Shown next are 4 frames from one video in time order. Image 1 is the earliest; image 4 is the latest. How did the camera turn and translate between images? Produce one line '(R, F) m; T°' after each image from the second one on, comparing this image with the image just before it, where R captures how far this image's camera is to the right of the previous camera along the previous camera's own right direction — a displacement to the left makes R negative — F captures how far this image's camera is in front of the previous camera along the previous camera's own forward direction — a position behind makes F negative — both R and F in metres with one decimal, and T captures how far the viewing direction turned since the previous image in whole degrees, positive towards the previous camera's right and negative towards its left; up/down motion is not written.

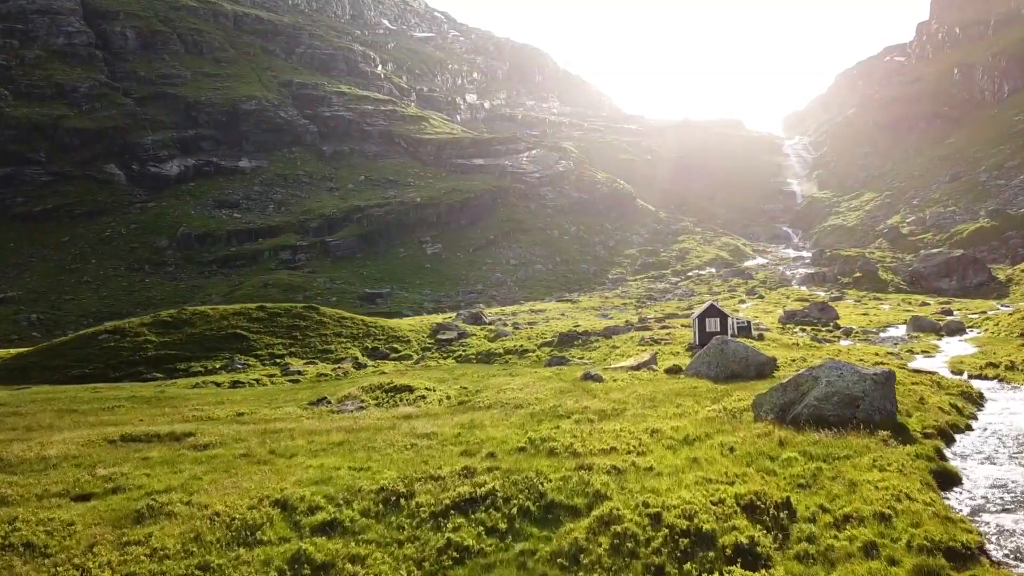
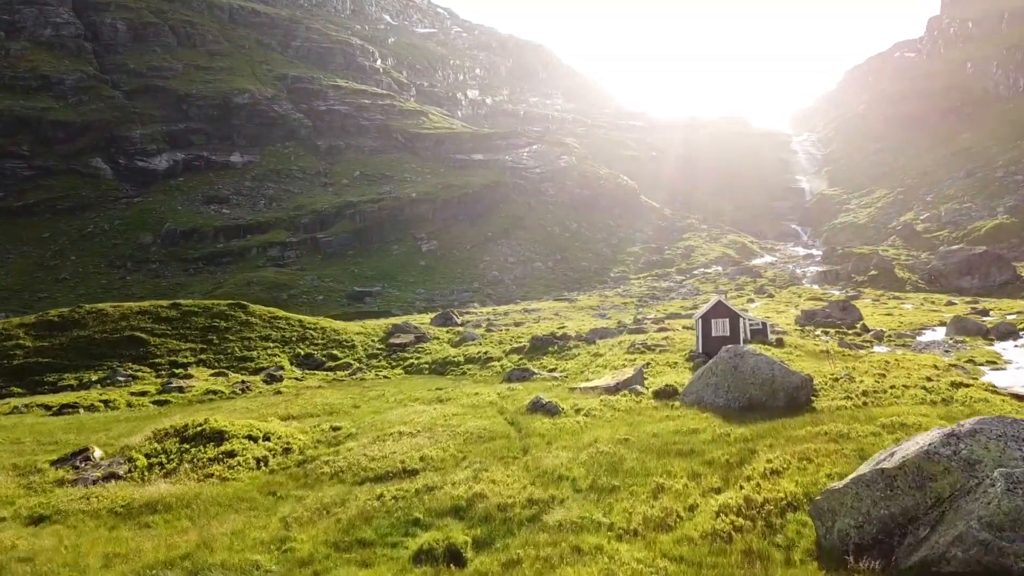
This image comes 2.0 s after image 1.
(+2.7, +10.5) m; 0°
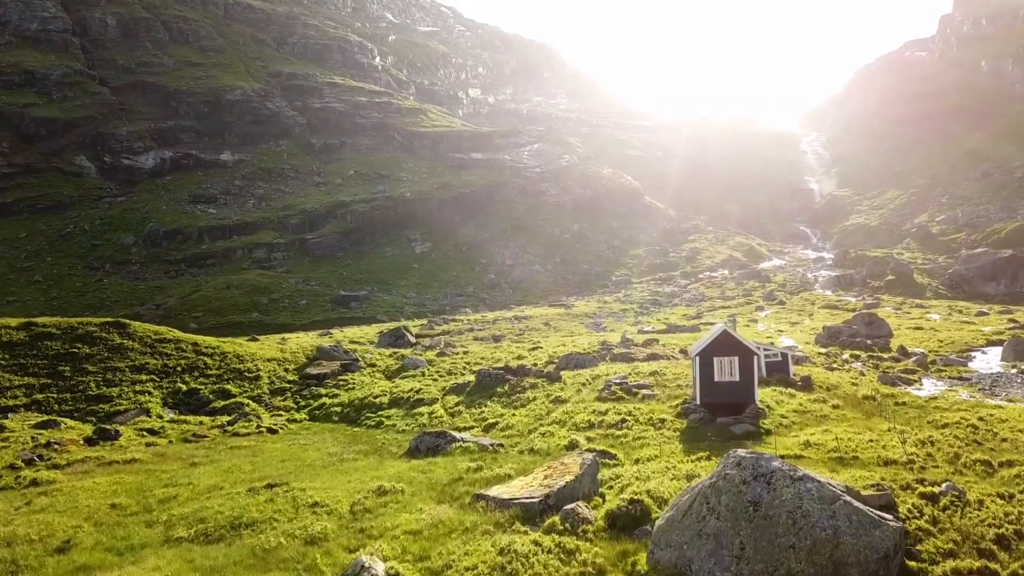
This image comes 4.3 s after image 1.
(+3.1, +11.3) m; 0°
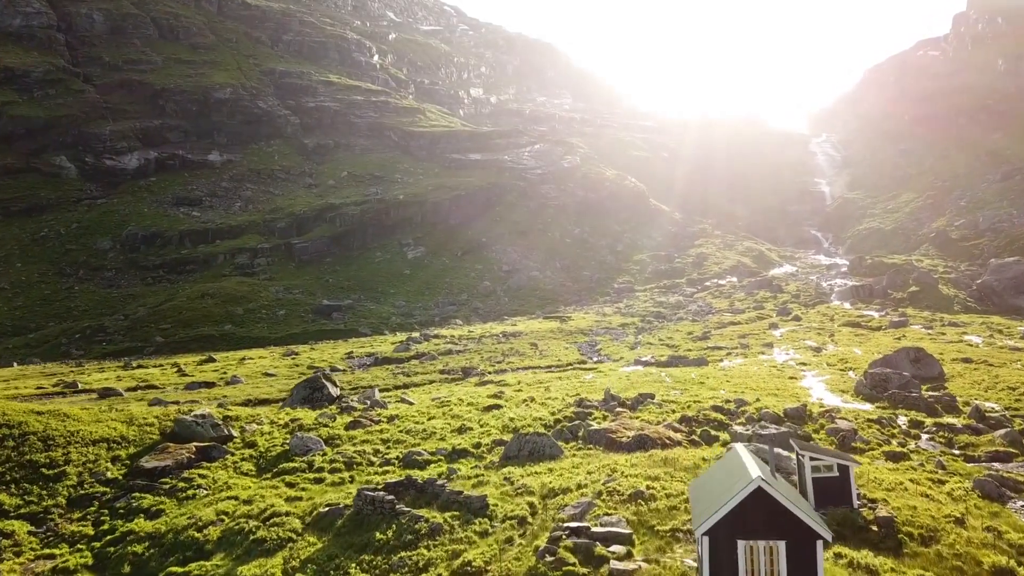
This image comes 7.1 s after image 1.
(+3.2, +13.0) m; 0°
